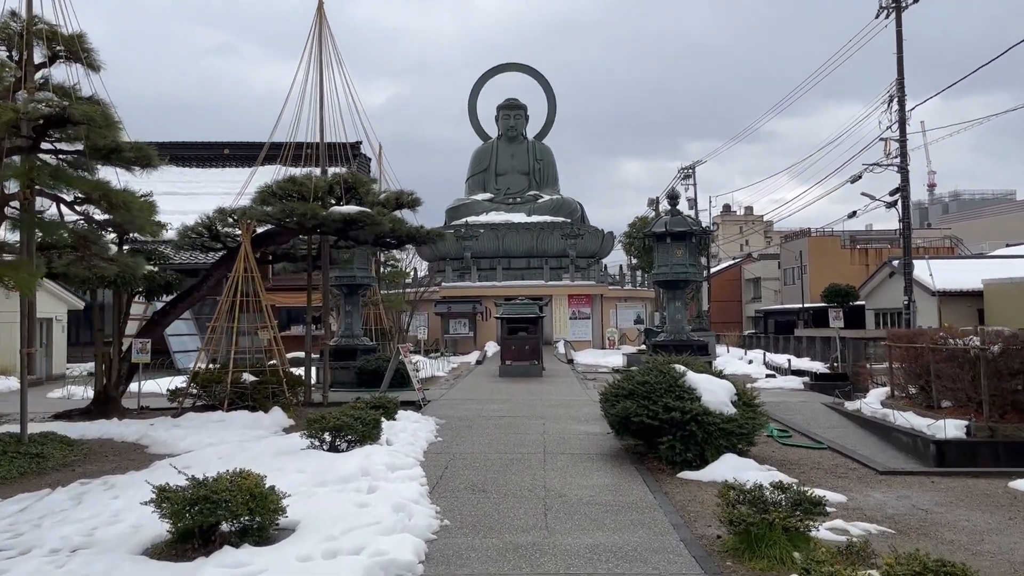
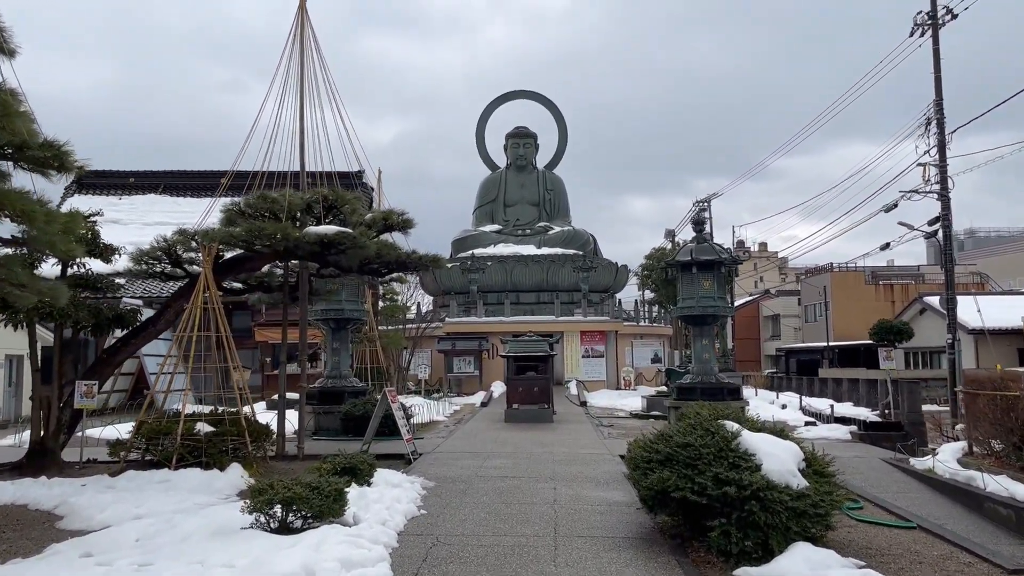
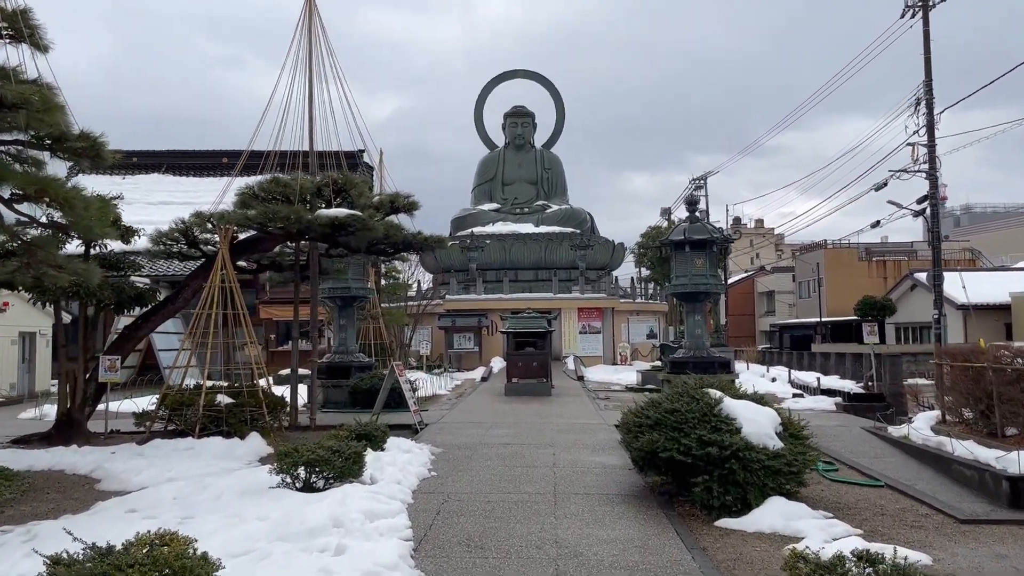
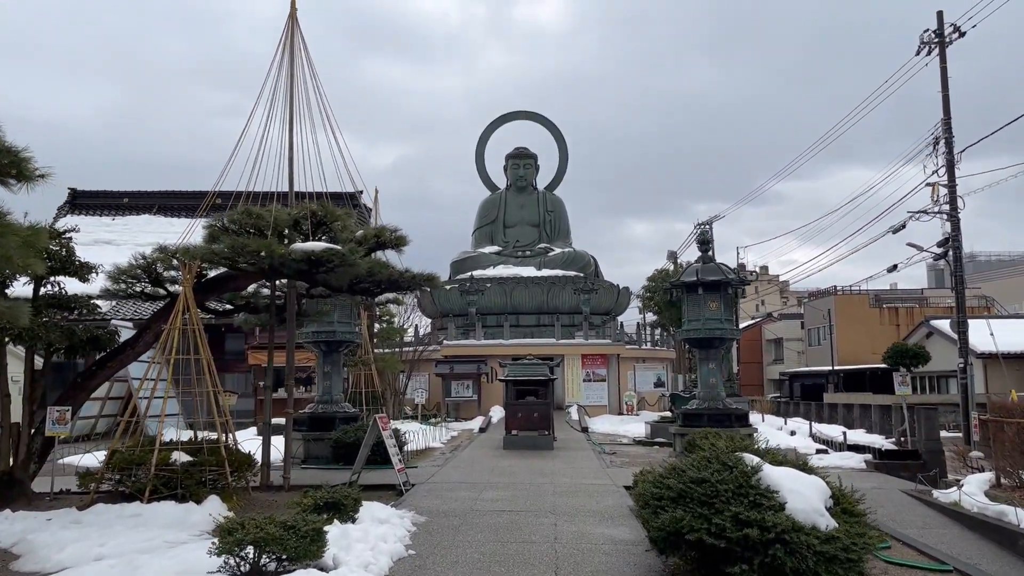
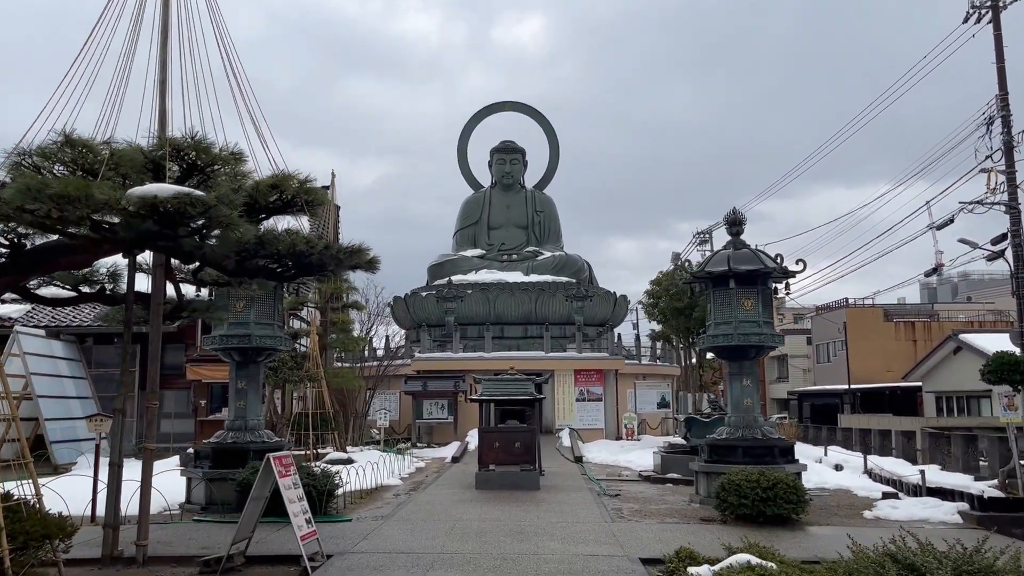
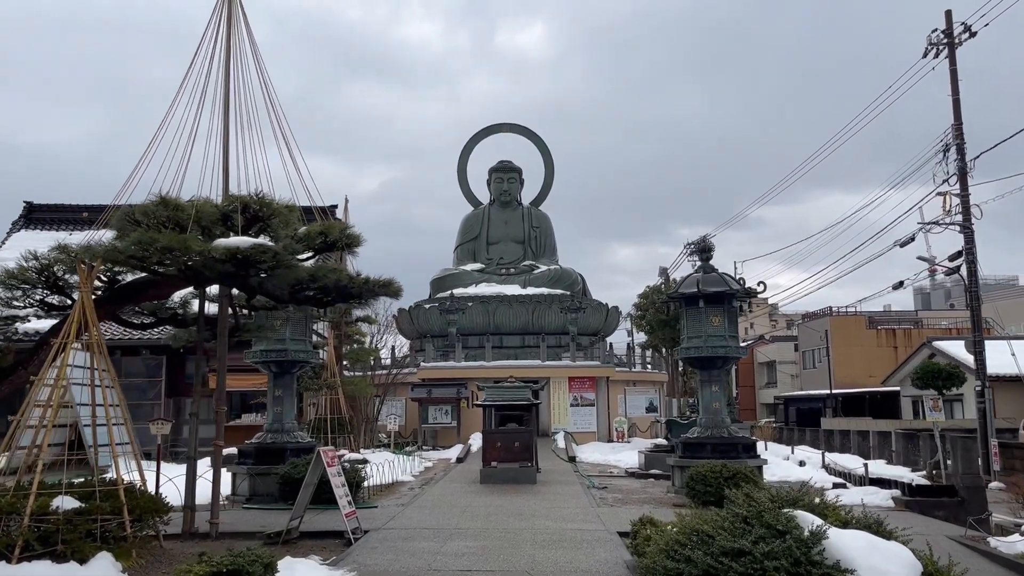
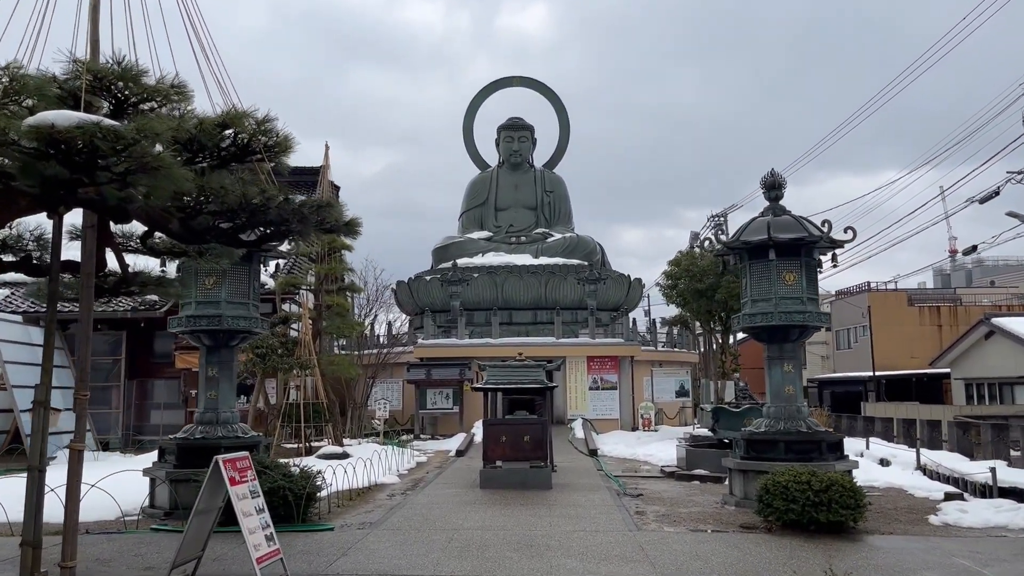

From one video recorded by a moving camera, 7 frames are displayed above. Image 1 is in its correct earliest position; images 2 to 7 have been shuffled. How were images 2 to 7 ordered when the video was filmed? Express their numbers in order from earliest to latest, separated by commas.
3, 2, 4, 6, 5, 7
